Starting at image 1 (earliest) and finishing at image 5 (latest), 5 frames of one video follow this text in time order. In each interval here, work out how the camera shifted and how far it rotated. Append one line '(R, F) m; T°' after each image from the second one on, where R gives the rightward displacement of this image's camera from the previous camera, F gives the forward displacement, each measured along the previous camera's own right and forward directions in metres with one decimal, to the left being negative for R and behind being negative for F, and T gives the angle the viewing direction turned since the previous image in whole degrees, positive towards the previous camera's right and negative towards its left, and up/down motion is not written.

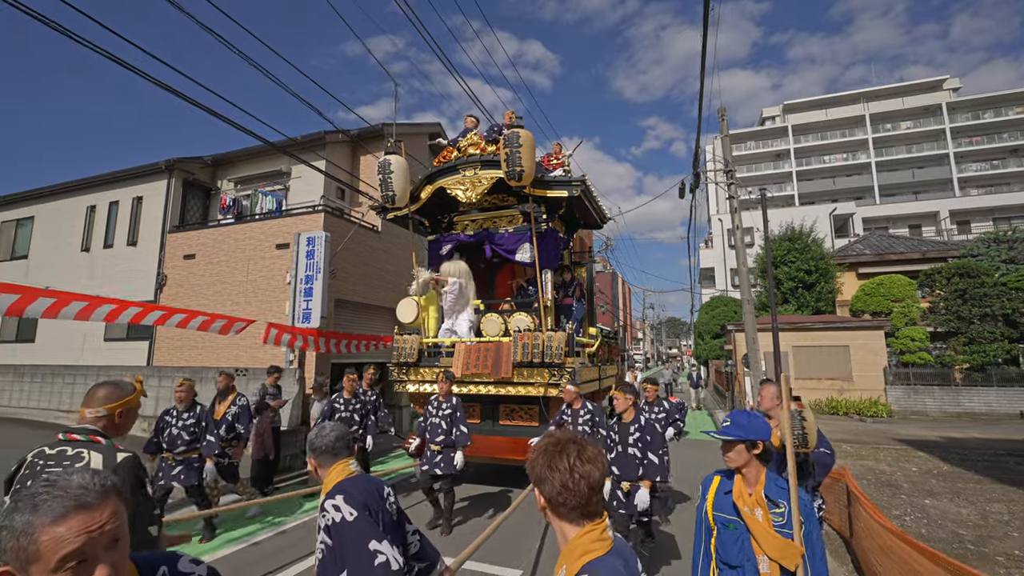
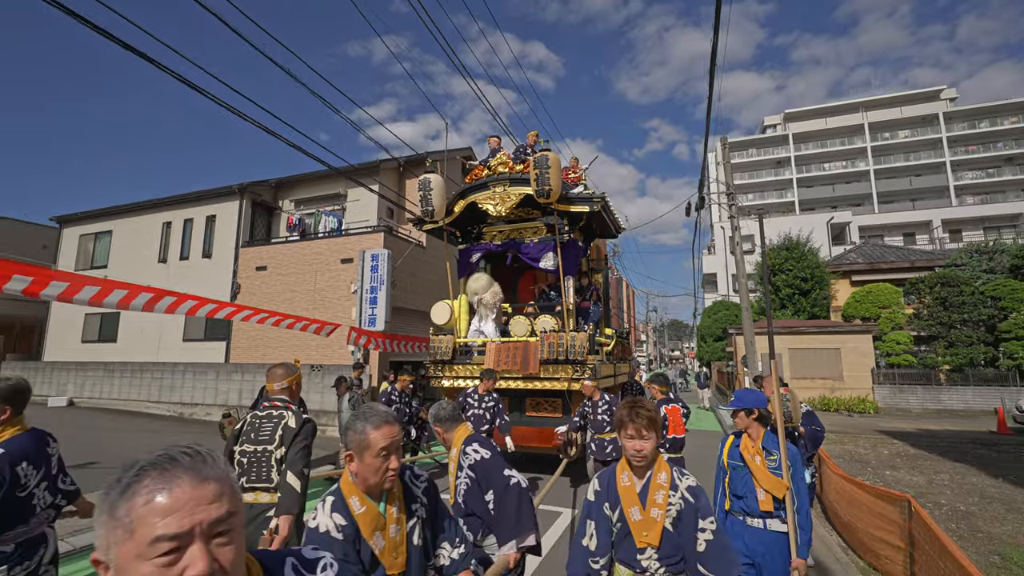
(-0.6, -1.4) m; 0°
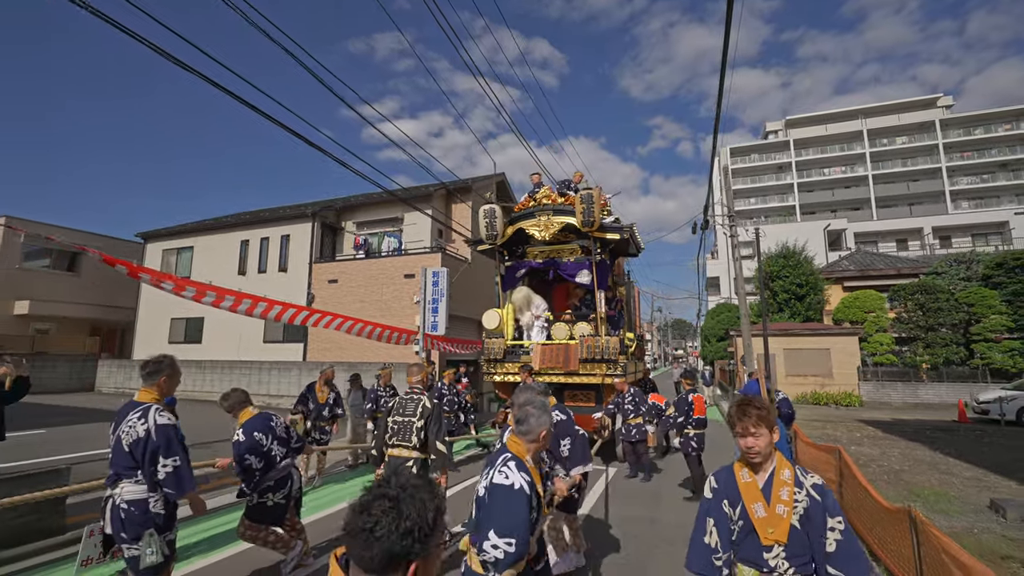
(-0.8, -1.9) m; 0°
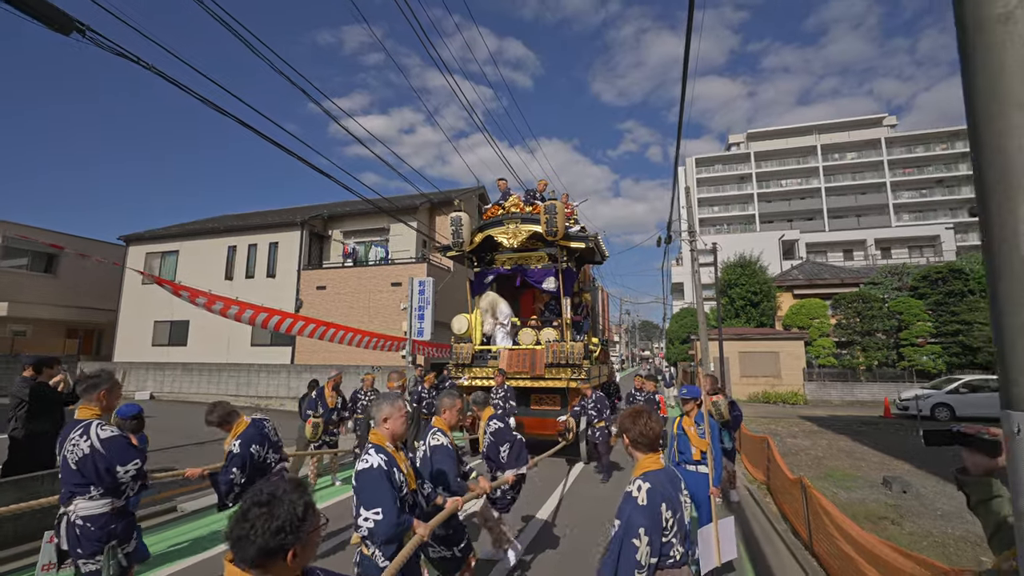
(-0.3, -1.0) m; +4°
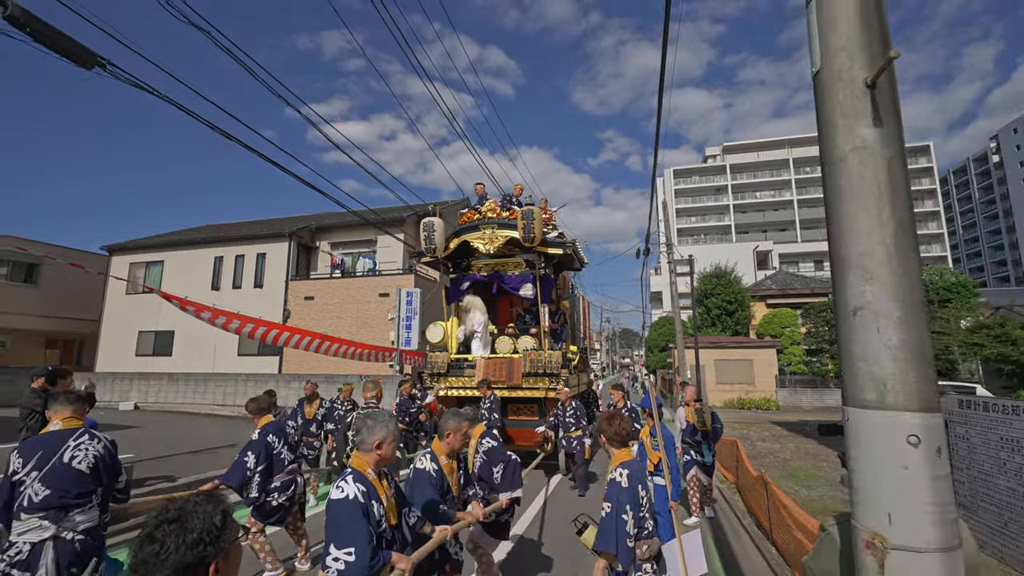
(-0.1, -0.4) m; +2°
